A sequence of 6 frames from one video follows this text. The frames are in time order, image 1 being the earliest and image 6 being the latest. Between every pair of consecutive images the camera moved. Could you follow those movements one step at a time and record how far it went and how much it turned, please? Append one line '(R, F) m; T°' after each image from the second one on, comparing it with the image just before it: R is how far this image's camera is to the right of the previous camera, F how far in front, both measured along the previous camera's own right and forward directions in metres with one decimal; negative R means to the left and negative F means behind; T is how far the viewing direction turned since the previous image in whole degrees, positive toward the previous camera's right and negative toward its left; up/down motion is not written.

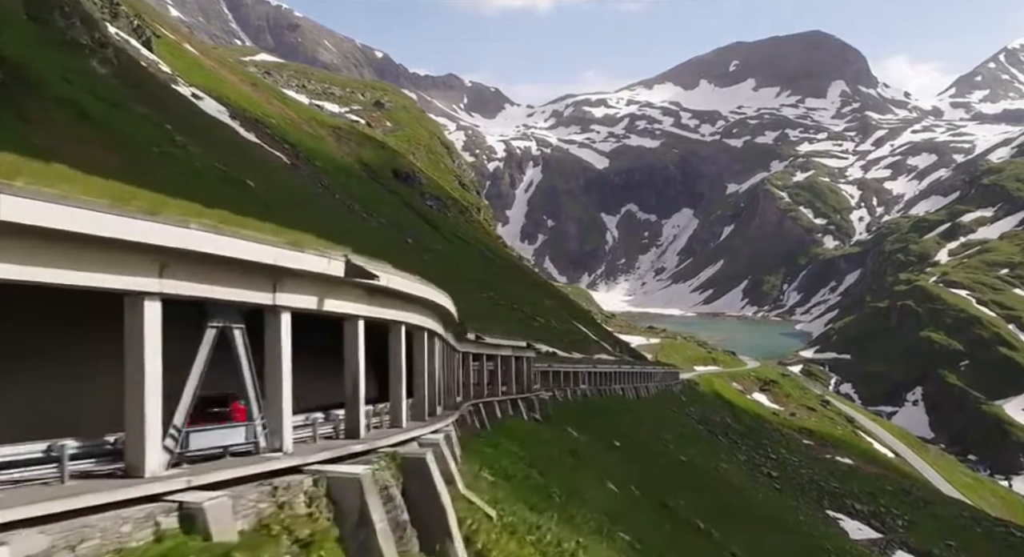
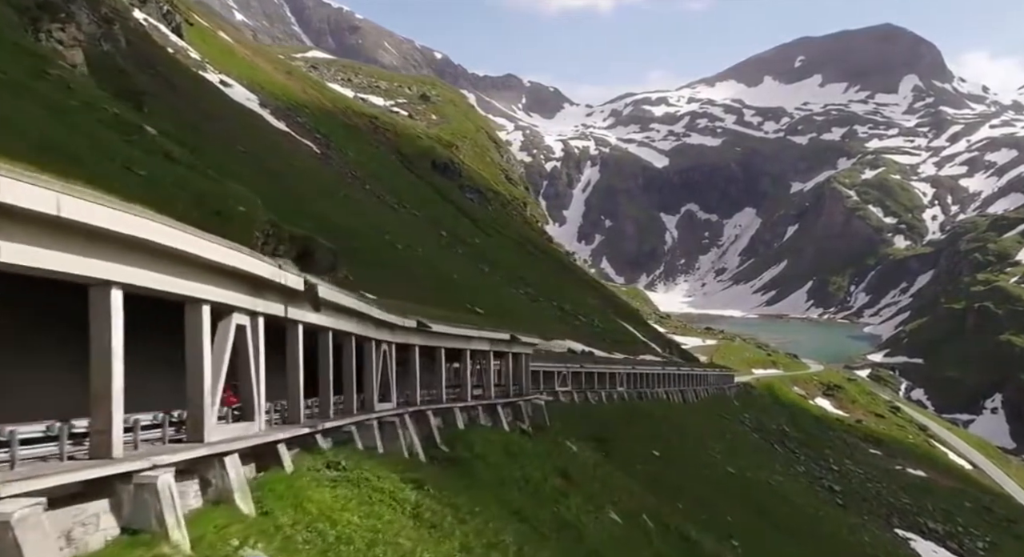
(+2.8, +7.5) m; -4°
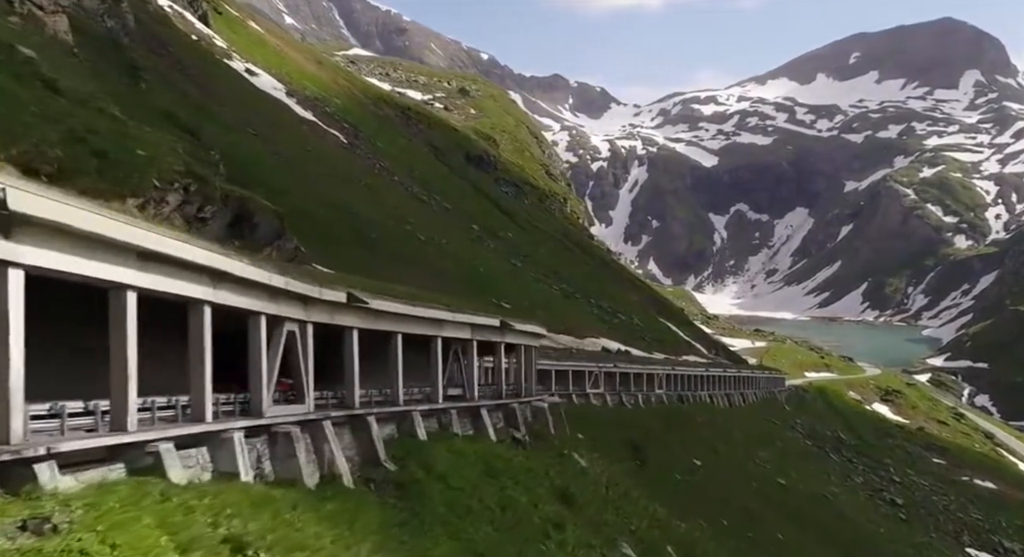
(+1.6, +6.2) m; -3°
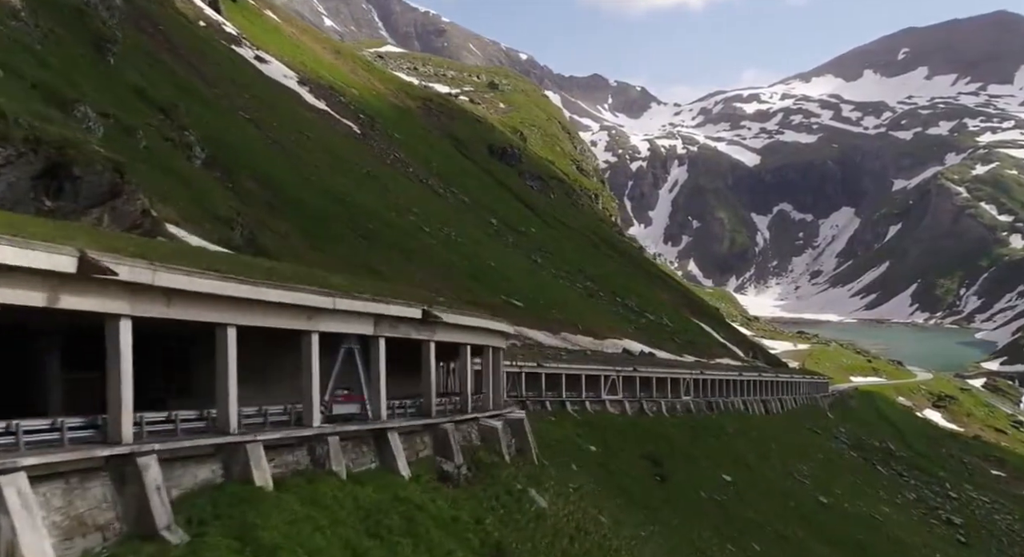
(+2.4, +6.8) m; -3°
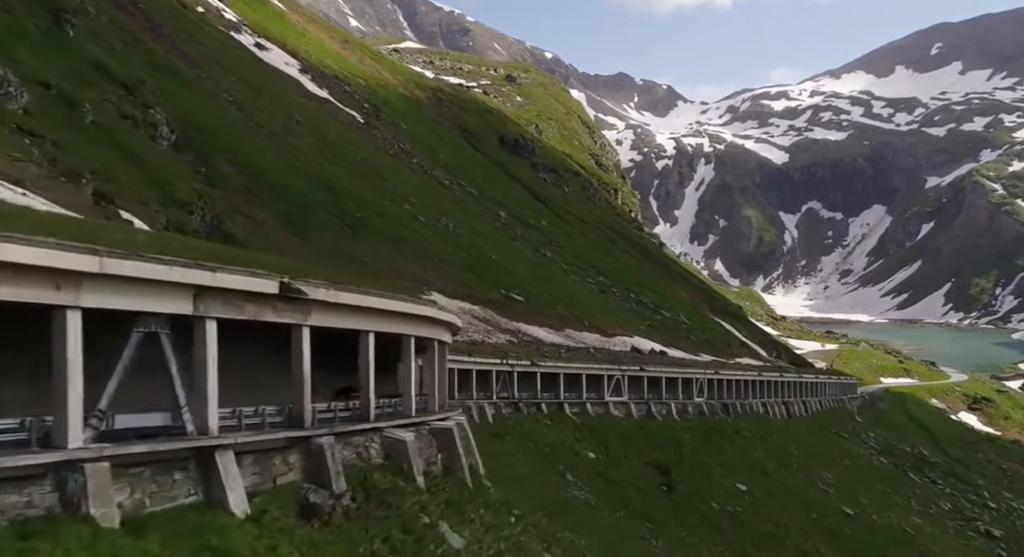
(+2.1, +5.0) m; -2°
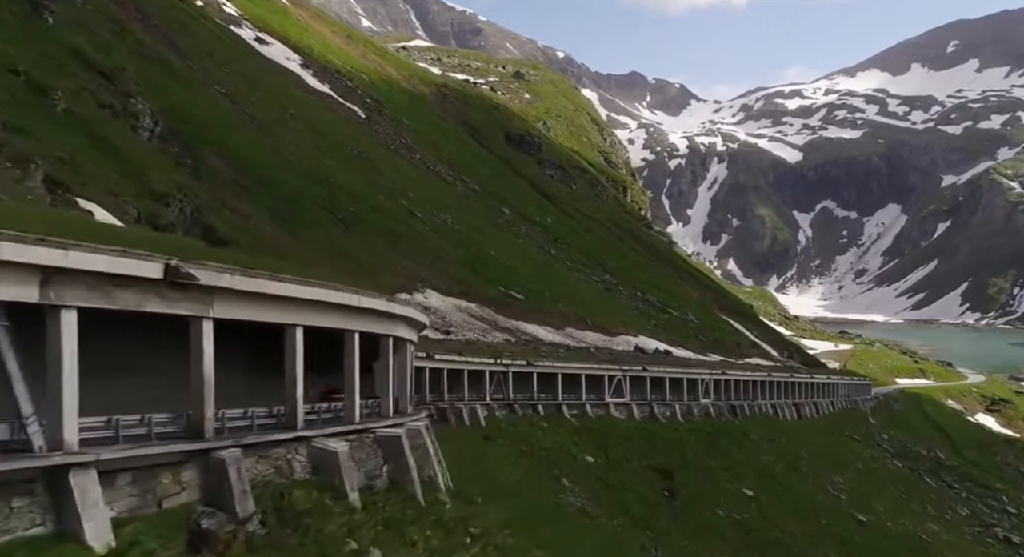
(+1.0, +2.2) m; -1°
